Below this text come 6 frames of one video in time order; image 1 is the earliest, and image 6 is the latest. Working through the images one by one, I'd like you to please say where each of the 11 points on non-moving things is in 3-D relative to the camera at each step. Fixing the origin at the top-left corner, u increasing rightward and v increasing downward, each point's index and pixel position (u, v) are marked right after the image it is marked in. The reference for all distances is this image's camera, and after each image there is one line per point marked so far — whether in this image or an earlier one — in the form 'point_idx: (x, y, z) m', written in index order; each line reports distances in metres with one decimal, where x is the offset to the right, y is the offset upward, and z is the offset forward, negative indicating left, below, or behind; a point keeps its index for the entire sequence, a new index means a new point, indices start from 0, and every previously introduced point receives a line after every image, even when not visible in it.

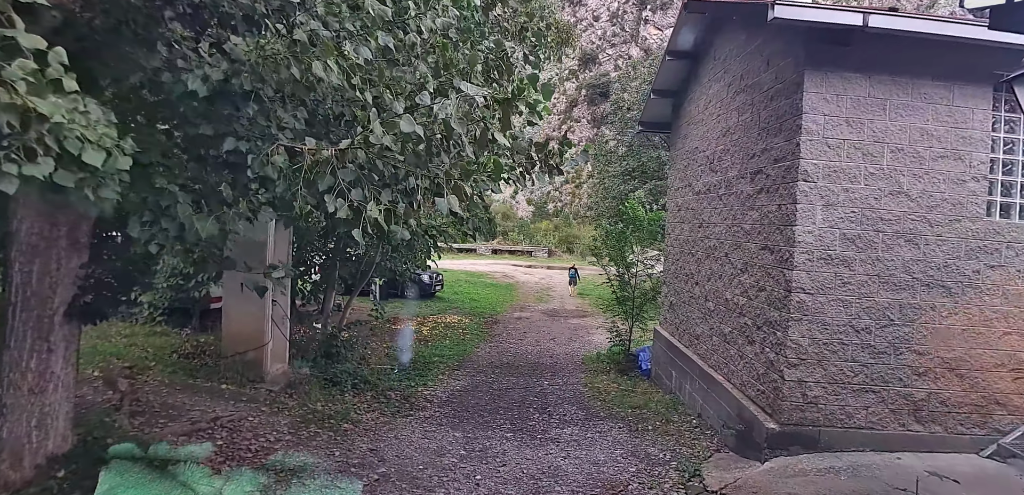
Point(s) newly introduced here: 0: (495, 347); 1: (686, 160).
0: (-0.3, -1.8, +8.7) m
1: (+2.1, +1.0, +5.9) m
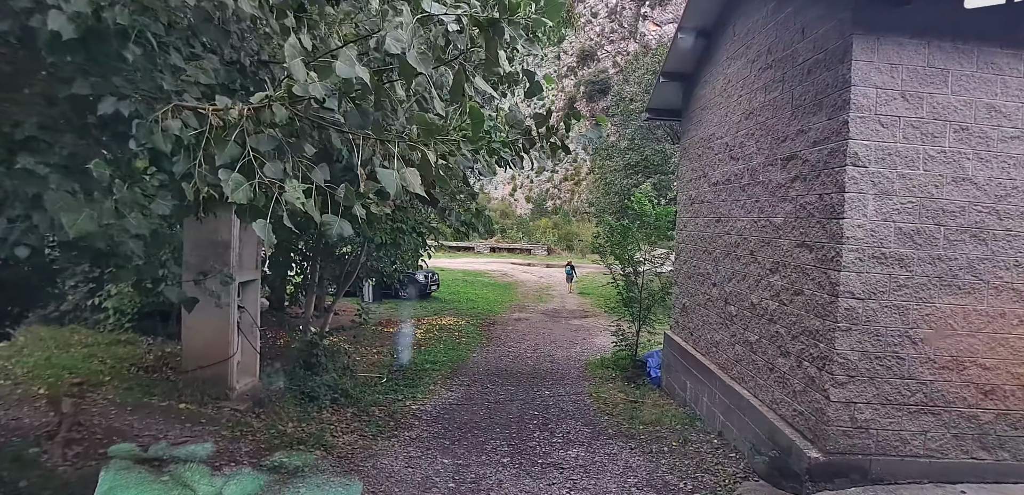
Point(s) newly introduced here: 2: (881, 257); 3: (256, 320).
0: (-0.3, -1.7, +8.2) m
1: (+2.1, +1.1, +5.3) m
2: (+2.2, -0.1, +2.9) m
3: (-2.6, -0.7, +4.9) m
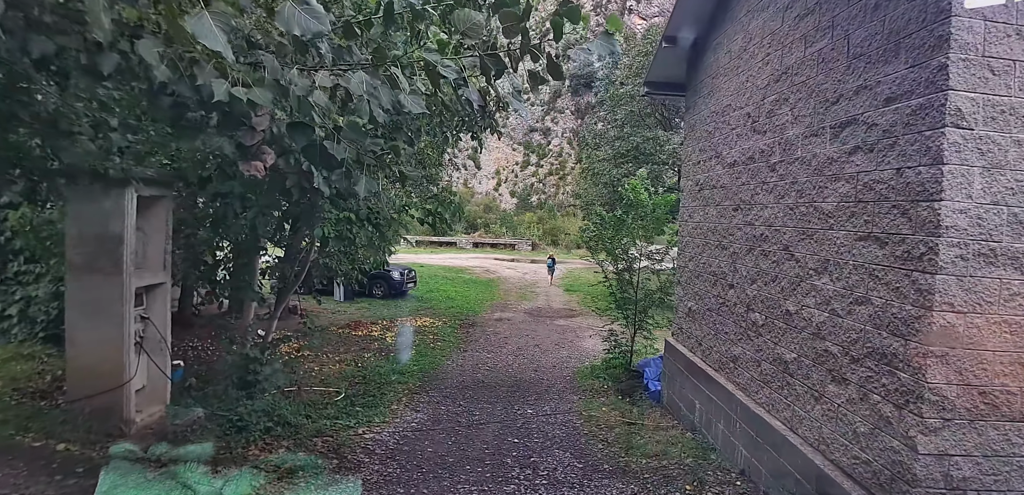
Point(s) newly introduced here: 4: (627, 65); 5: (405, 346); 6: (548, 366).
0: (-0.7, -1.7, +7.3) m
1: (+1.8, +1.1, +4.5) m
2: (+2.1, 0.0, +2.1) m
3: (-2.8, -0.7, +3.9) m
4: (+3.1, +4.8, +12.8) m
5: (-1.0, -1.6, +8.2) m
6: (+0.5, -1.7, +6.9) m
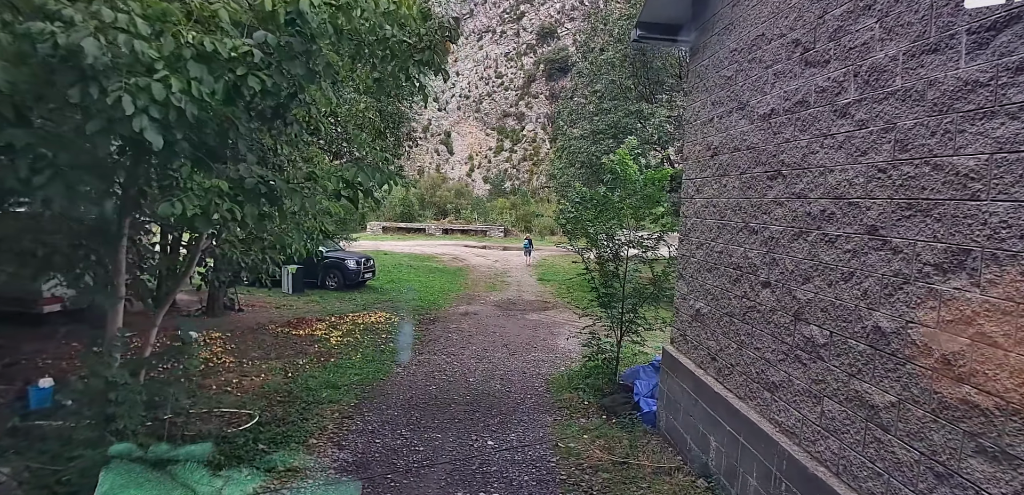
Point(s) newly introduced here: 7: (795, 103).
0: (-1.1, -1.5, +6.1) m
1: (+1.5, +1.2, +3.4) m
2: (+1.9, 0.0, +1.0) m
3: (-3.1, -0.6, +2.6) m
4: (+2.3, +5.1, +11.6) m
5: (-1.5, -1.4, +7.0) m
6: (+0.1, -1.5, +5.8) m
7: (+1.5, +0.8, +2.6) m
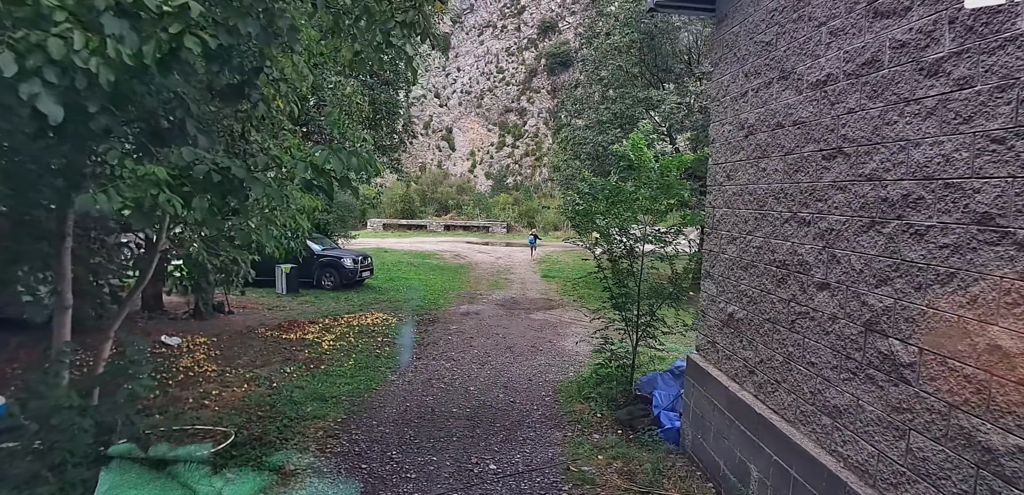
0: (-1.1, -1.4, +5.7) m
1: (+1.5, +1.3, +2.9) m
2: (+1.9, 0.0, +0.5) m
3: (-3.1, -0.6, +2.2) m
4: (+2.3, +5.2, +11.1) m
5: (-1.4, -1.3, +6.5) m
6: (+0.1, -1.5, +5.3) m
7: (+1.5, +0.8, +2.2) m
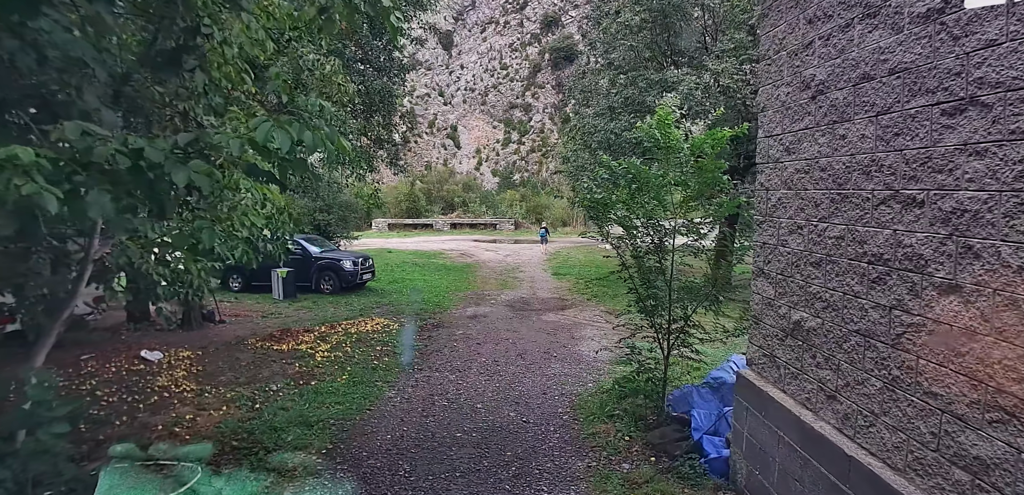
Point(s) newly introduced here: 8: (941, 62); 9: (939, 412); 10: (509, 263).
0: (-0.9, -1.4, +5.1) m
1: (+1.5, +1.3, +2.2) m
2: (+1.9, +0.1, -0.1) m
3: (-3.0, -0.7, +1.6) m
4: (+2.4, +5.3, +10.4) m
5: (-1.3, -1.3, +6.0) m
6: (+0.2, -1.4, +4.7) m
7: (+1.5, +0.9, +1.5) m
8: (+1.5, +0.7, +1.7) m
9: (+1.5, -0.6, +1.7) m
10: (-0.1, -0.5, +14.9) m
